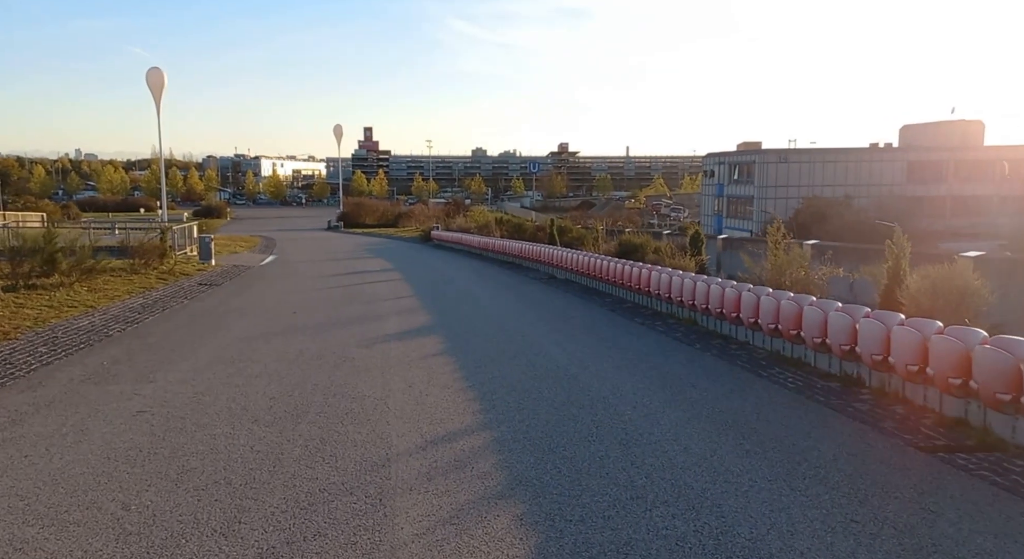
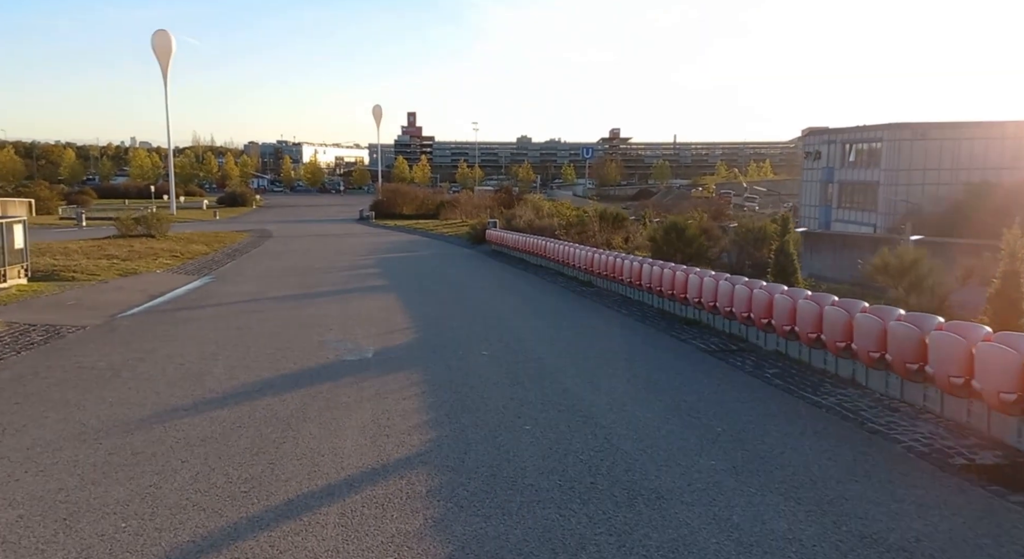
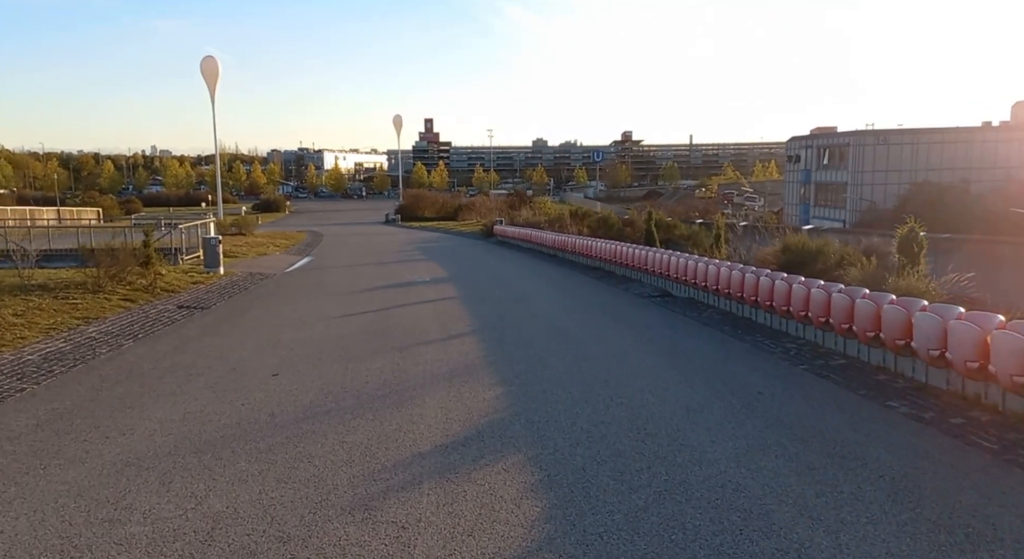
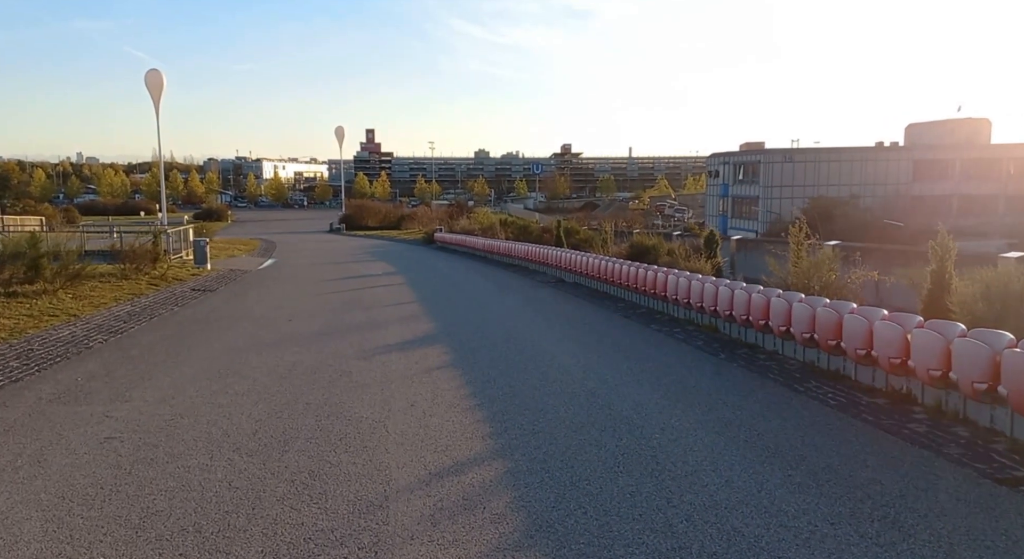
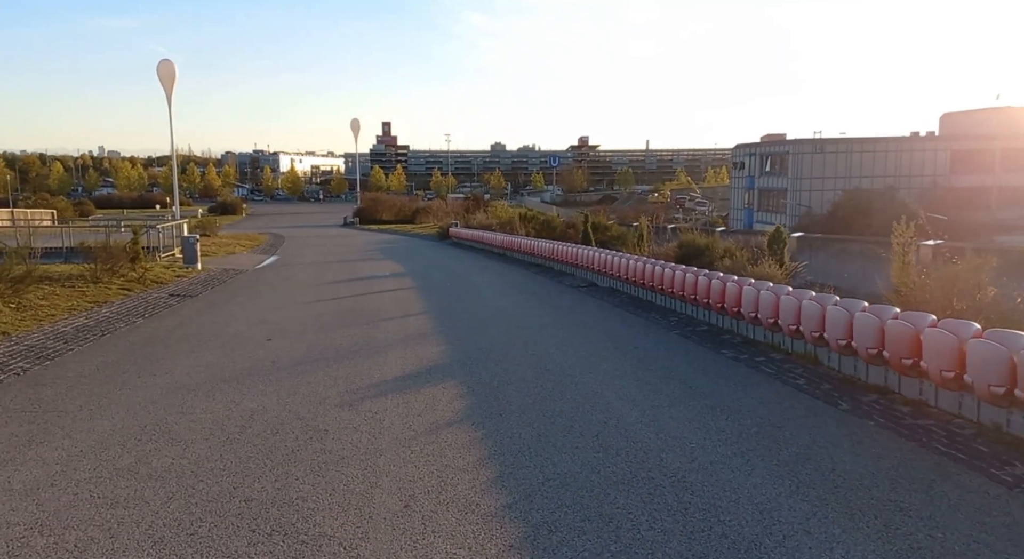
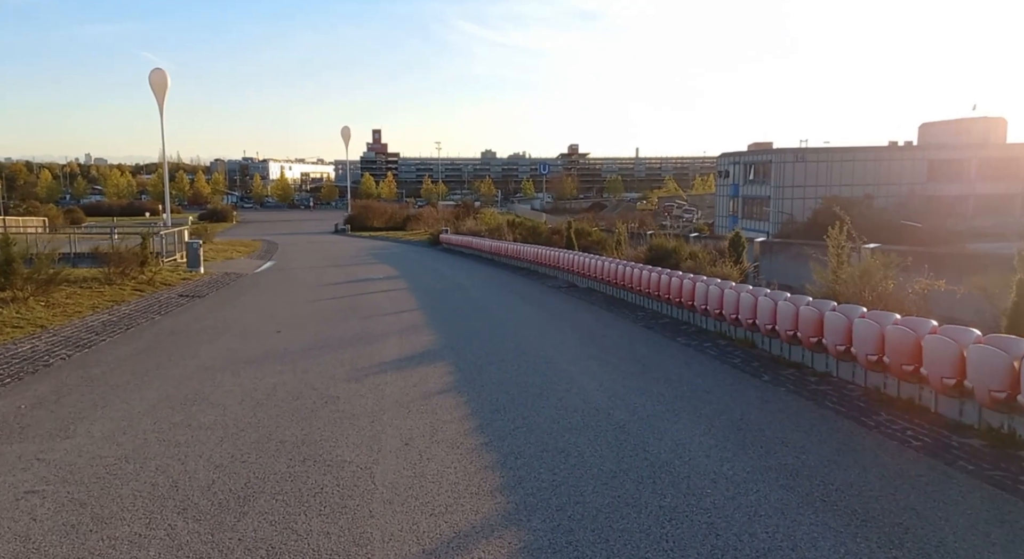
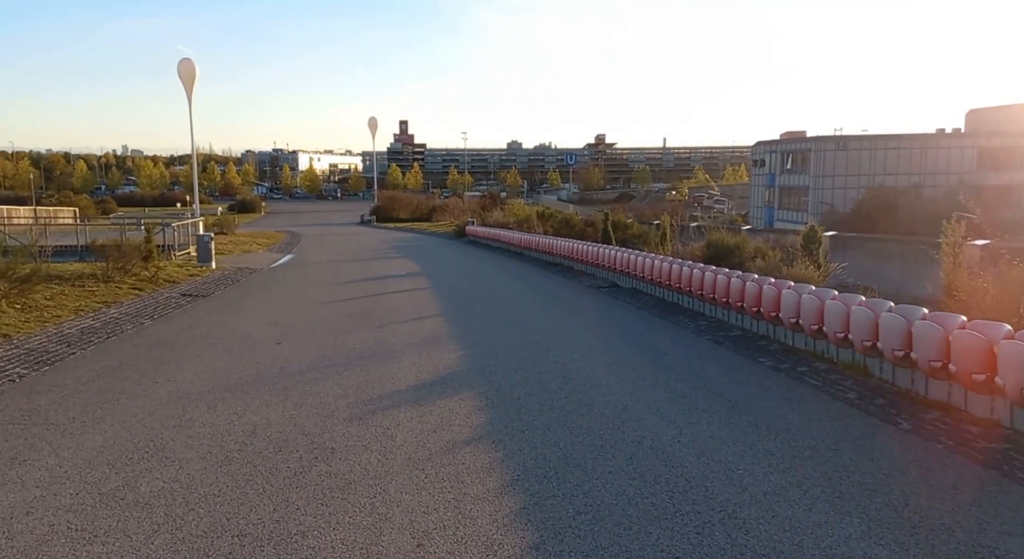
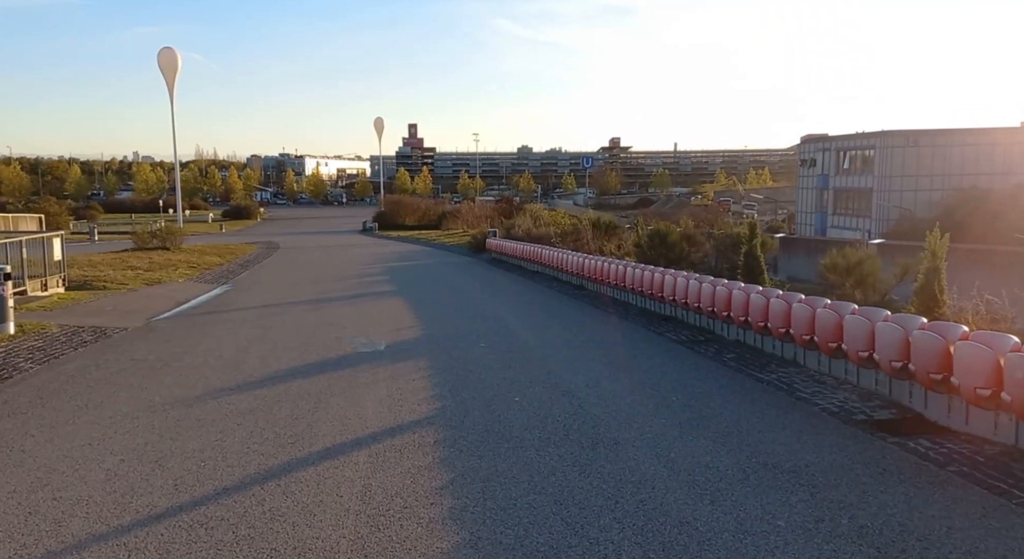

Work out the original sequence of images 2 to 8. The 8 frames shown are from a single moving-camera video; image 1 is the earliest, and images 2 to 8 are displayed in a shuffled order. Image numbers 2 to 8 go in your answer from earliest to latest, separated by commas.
4, 6, 5, 7, 3, 8, 2
